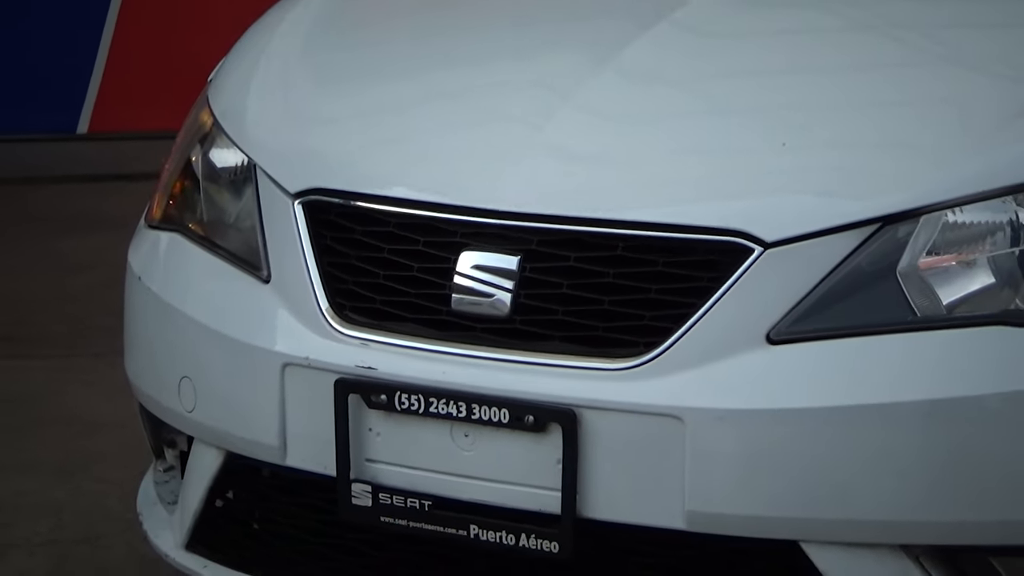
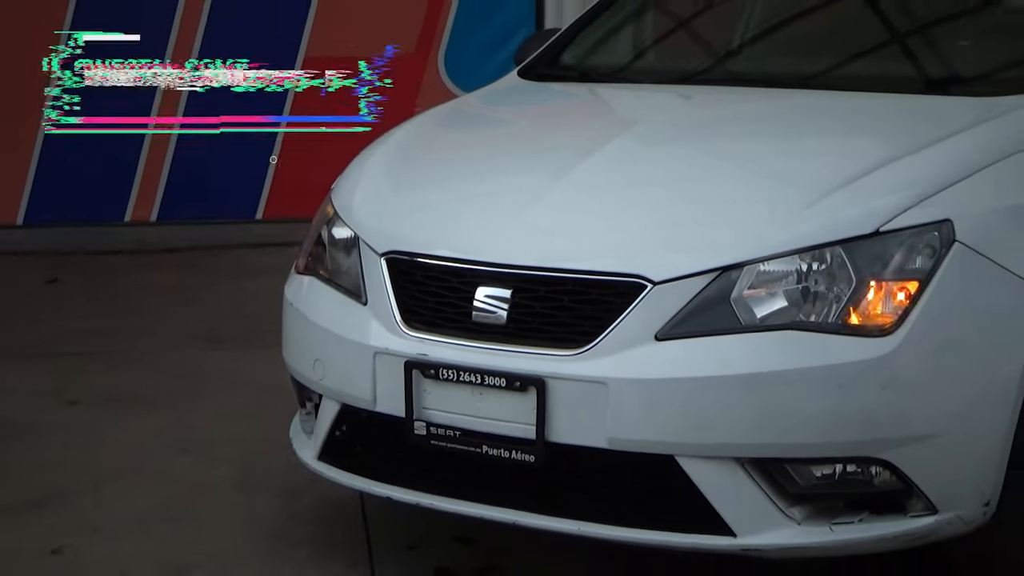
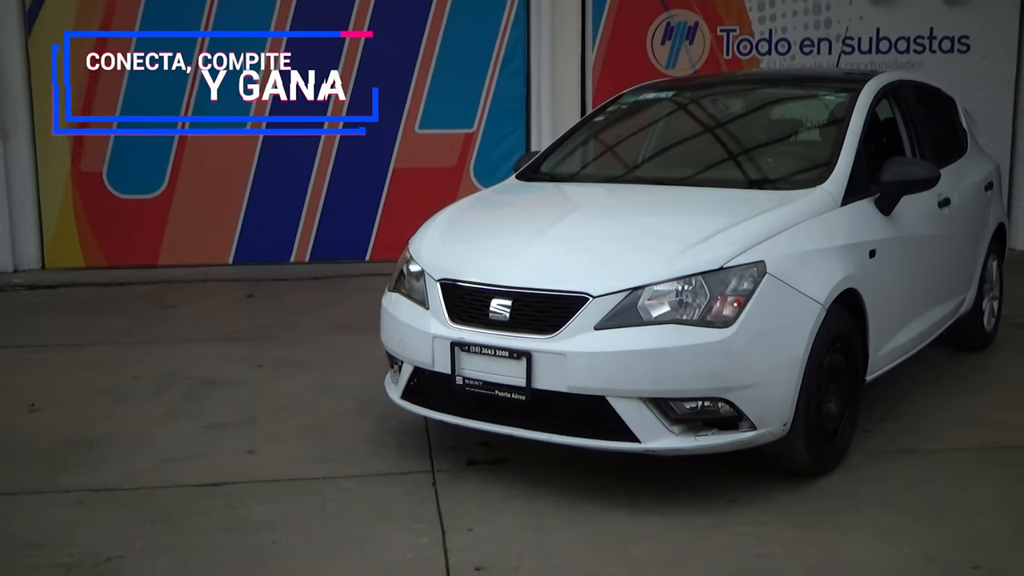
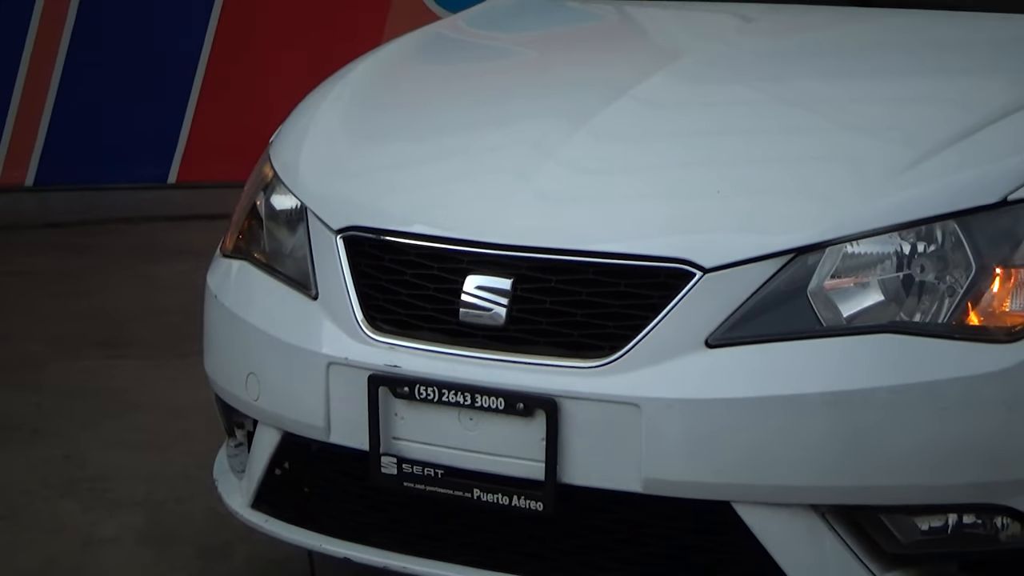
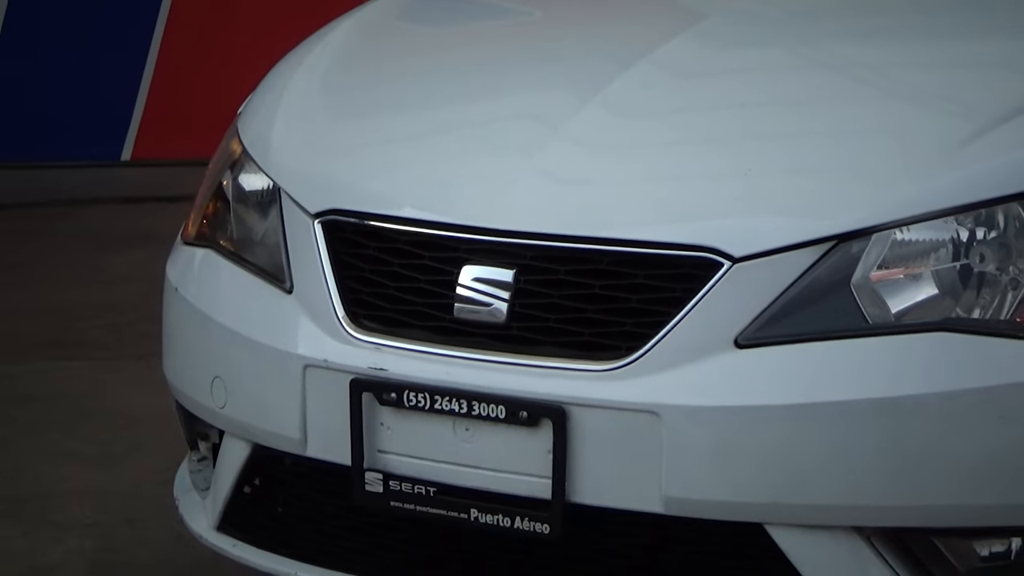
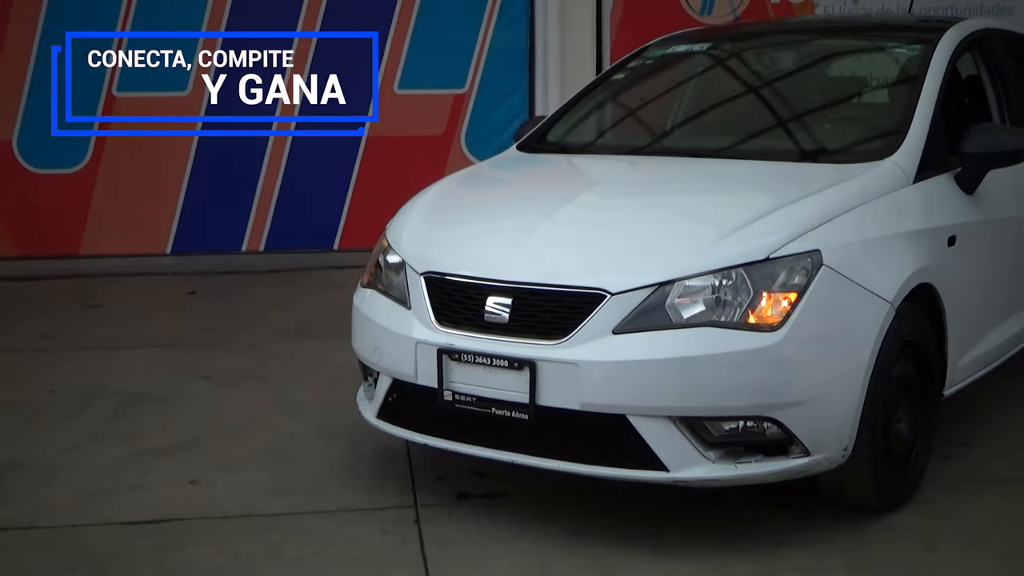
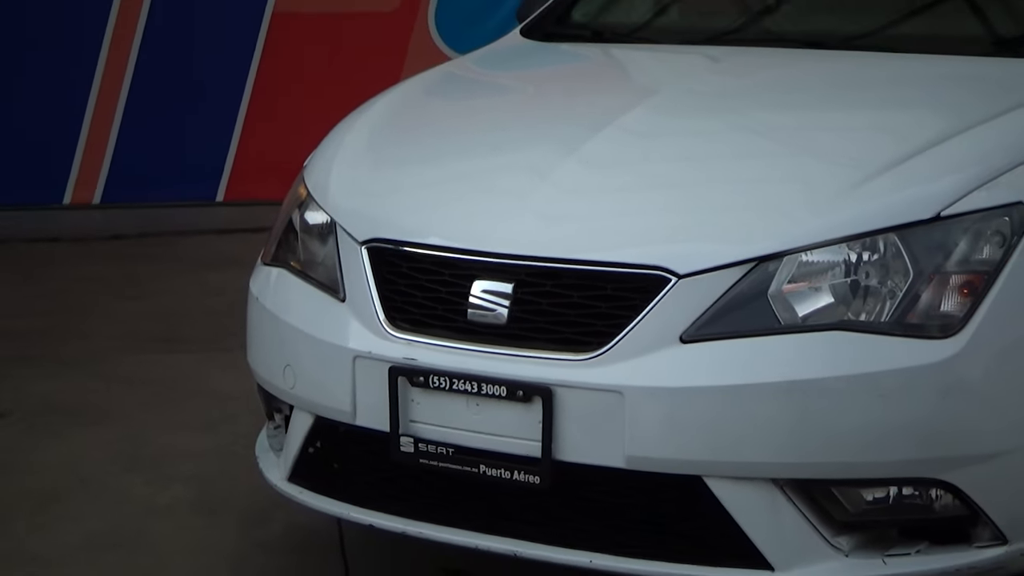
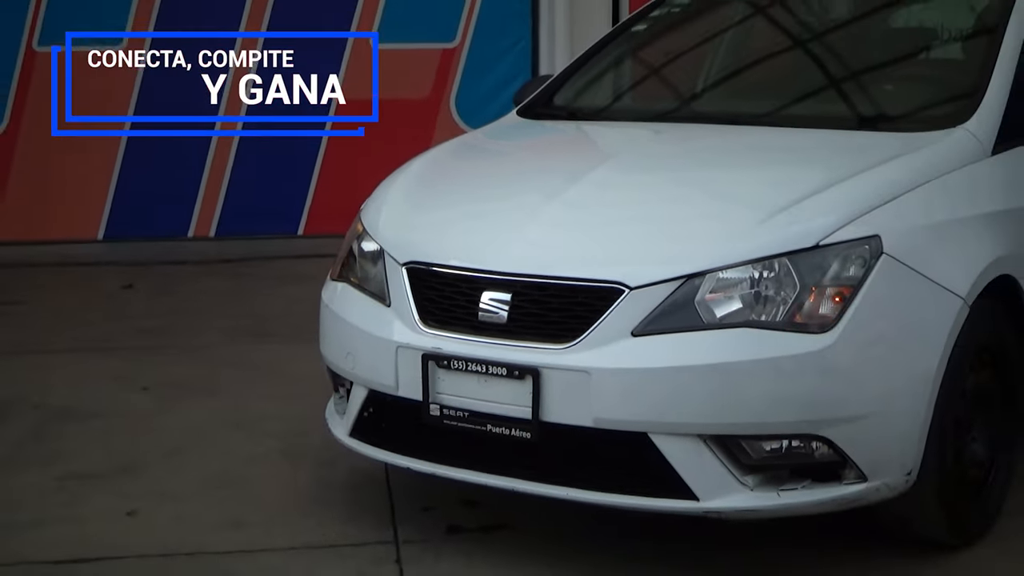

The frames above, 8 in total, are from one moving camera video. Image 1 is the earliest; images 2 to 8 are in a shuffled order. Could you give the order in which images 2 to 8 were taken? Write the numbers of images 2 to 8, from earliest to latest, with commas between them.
5, 4, 7, 2, 8, 6, 3
